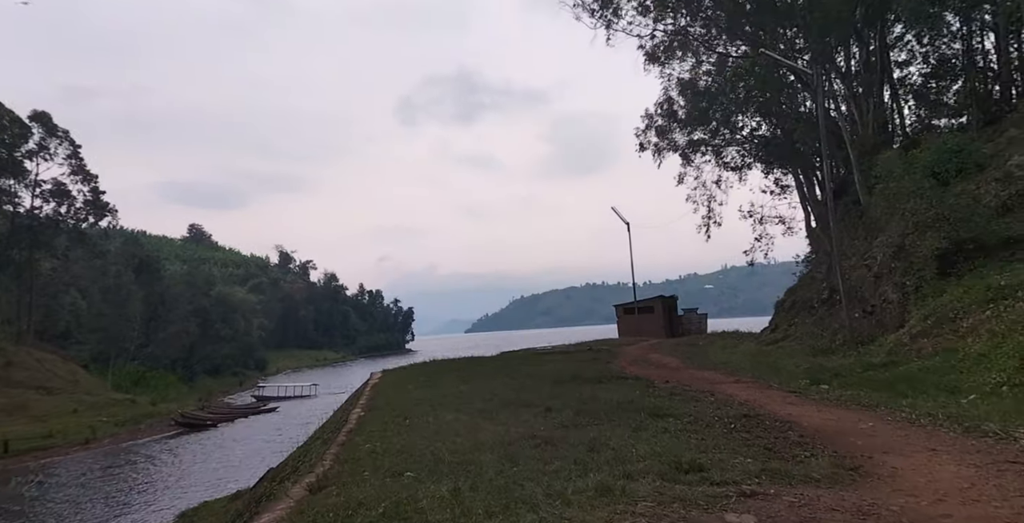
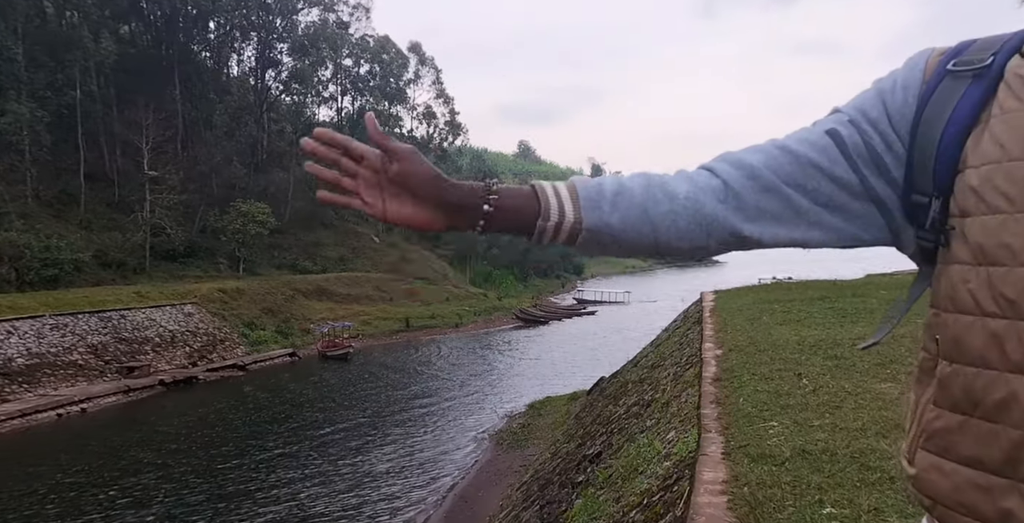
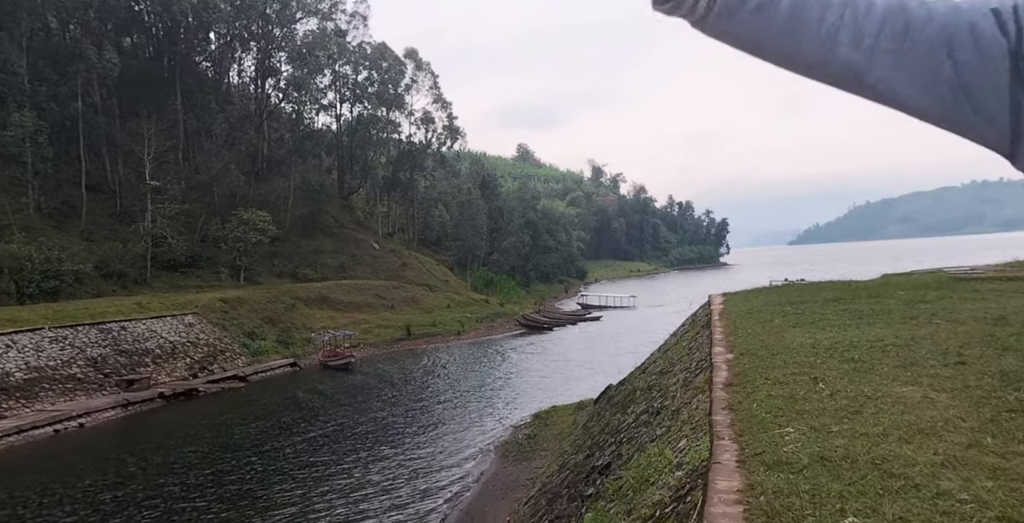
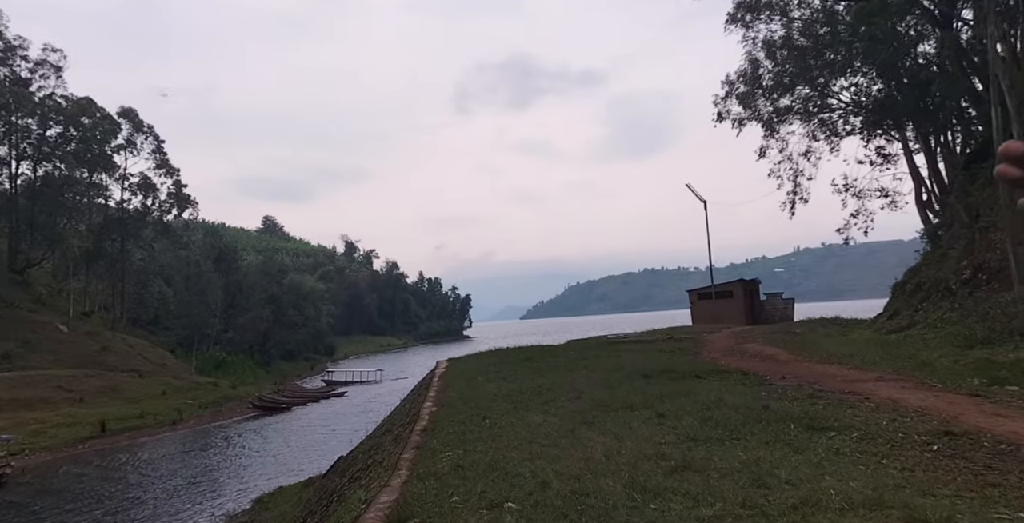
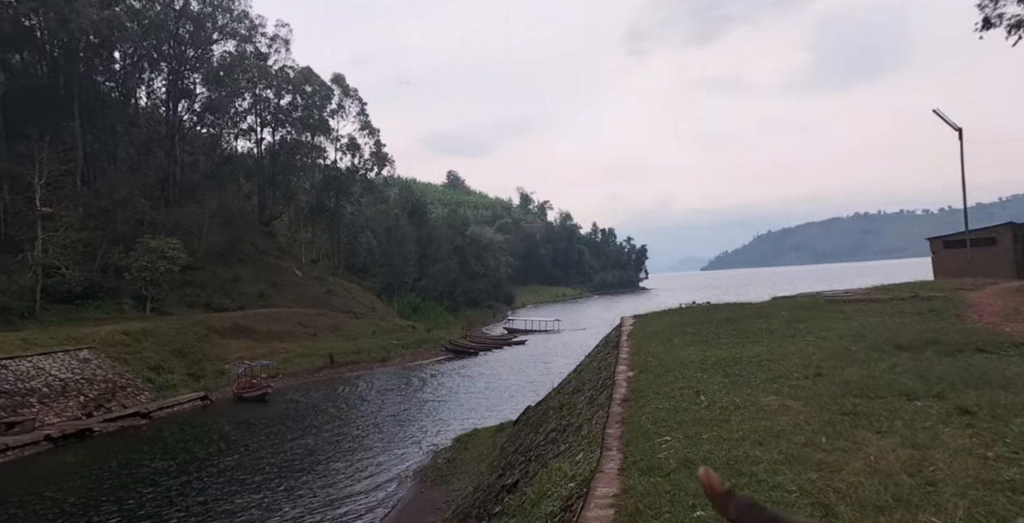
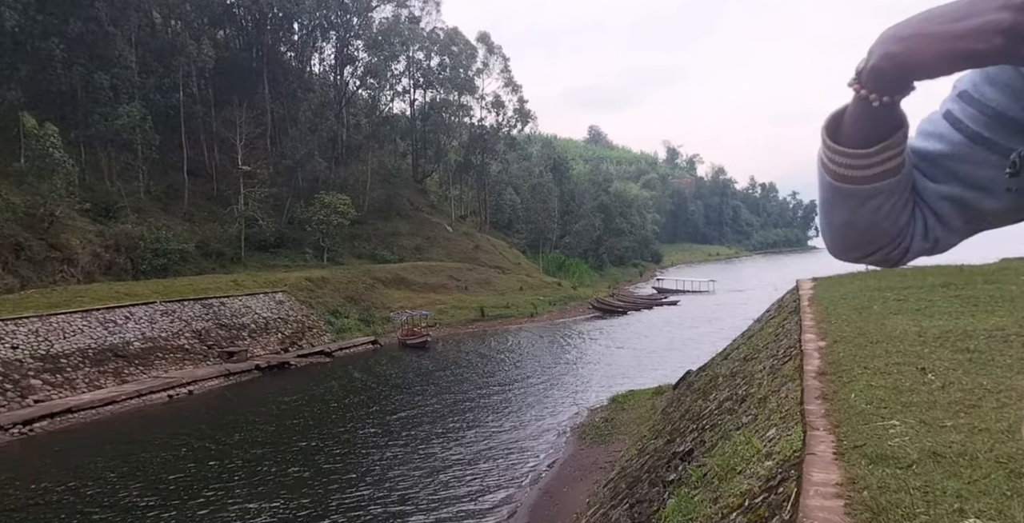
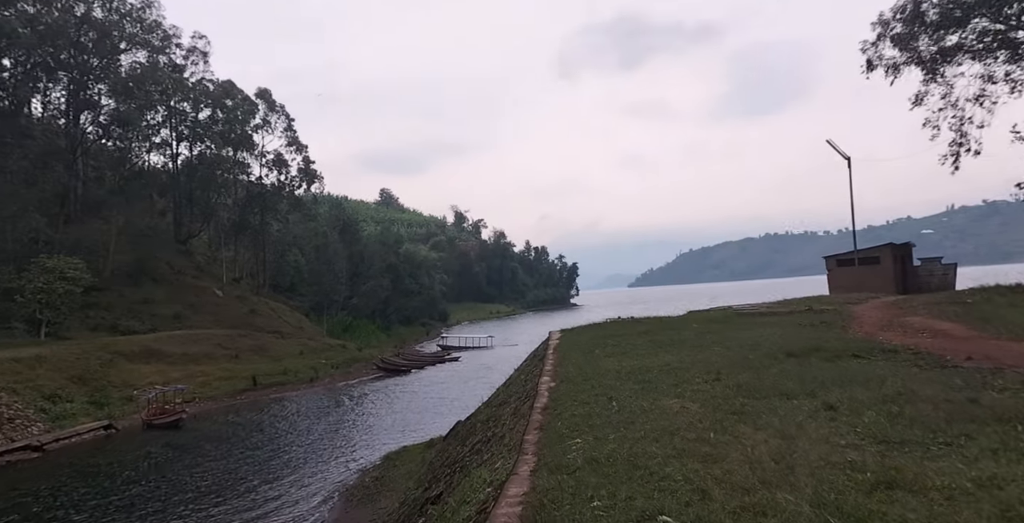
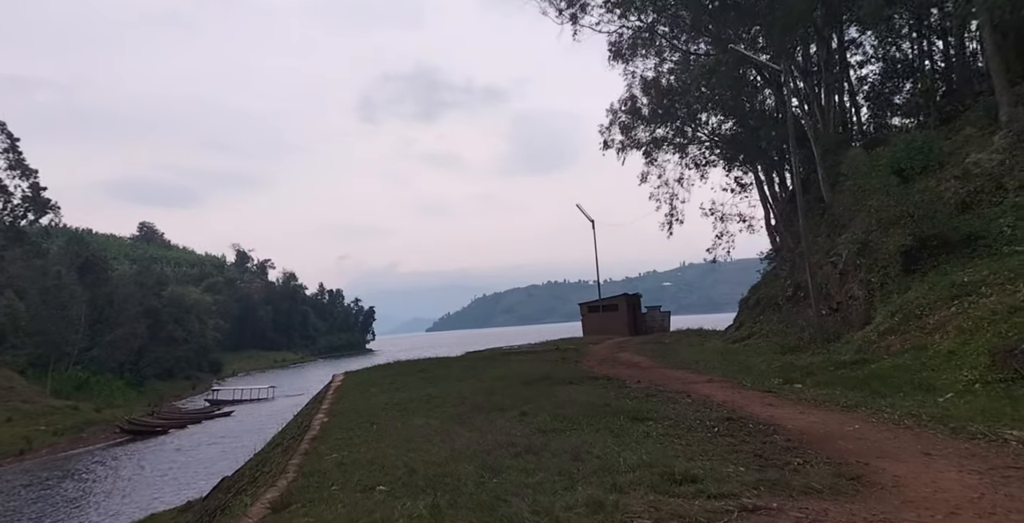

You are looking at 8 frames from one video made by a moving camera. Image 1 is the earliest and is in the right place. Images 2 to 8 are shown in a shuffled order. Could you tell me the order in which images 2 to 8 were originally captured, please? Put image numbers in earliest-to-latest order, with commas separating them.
8, 4, 7, 5, 3, 6, 2
